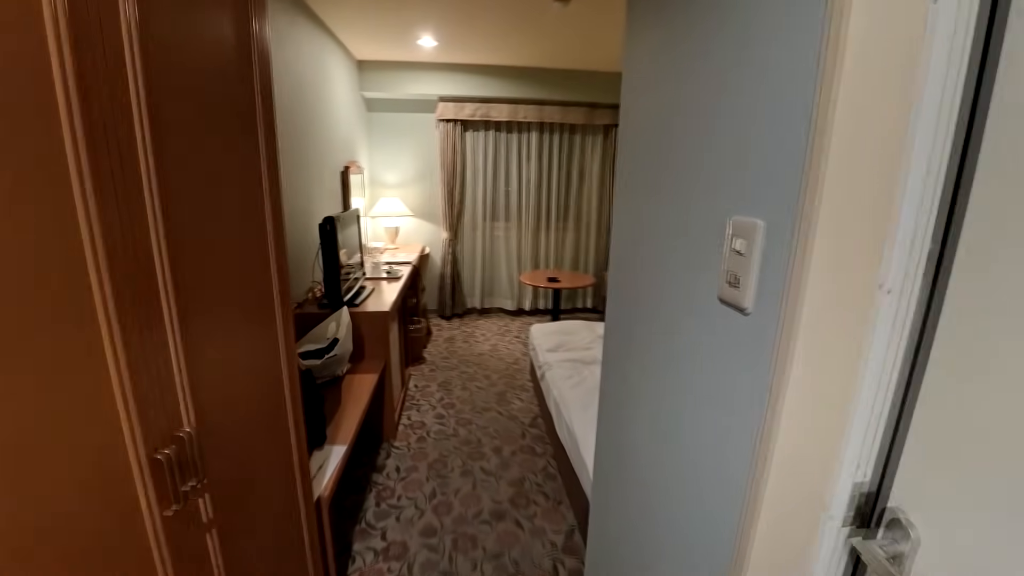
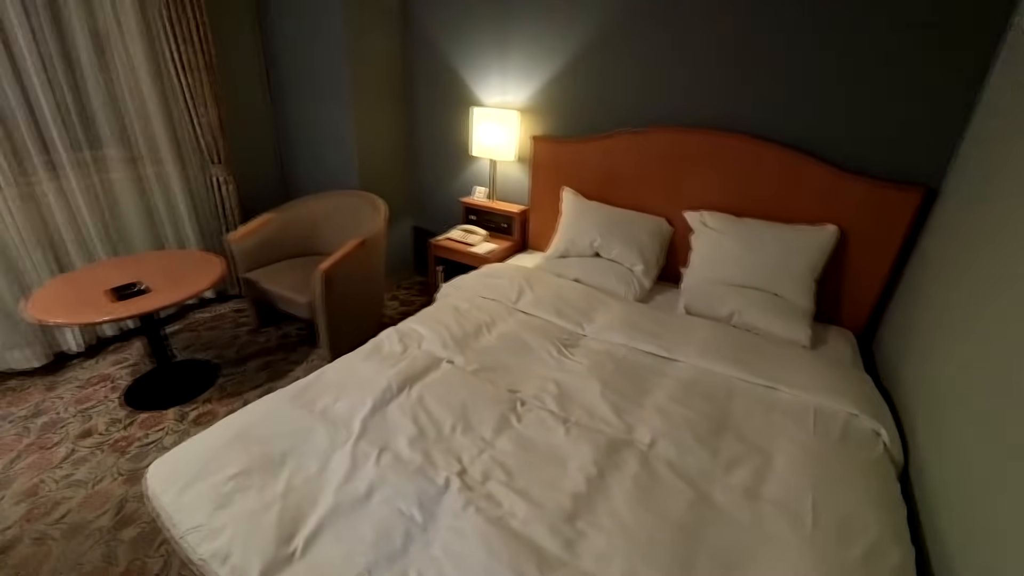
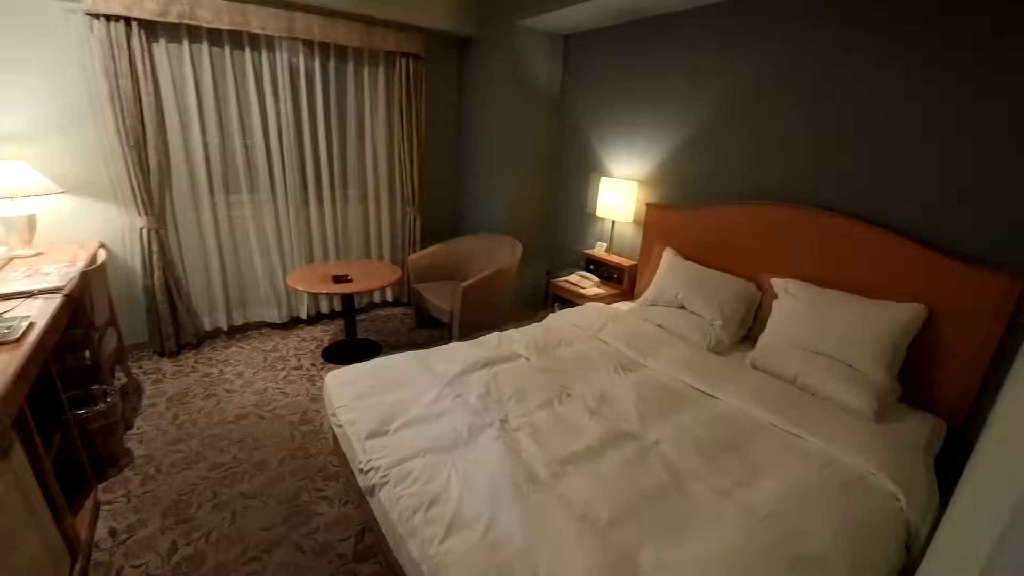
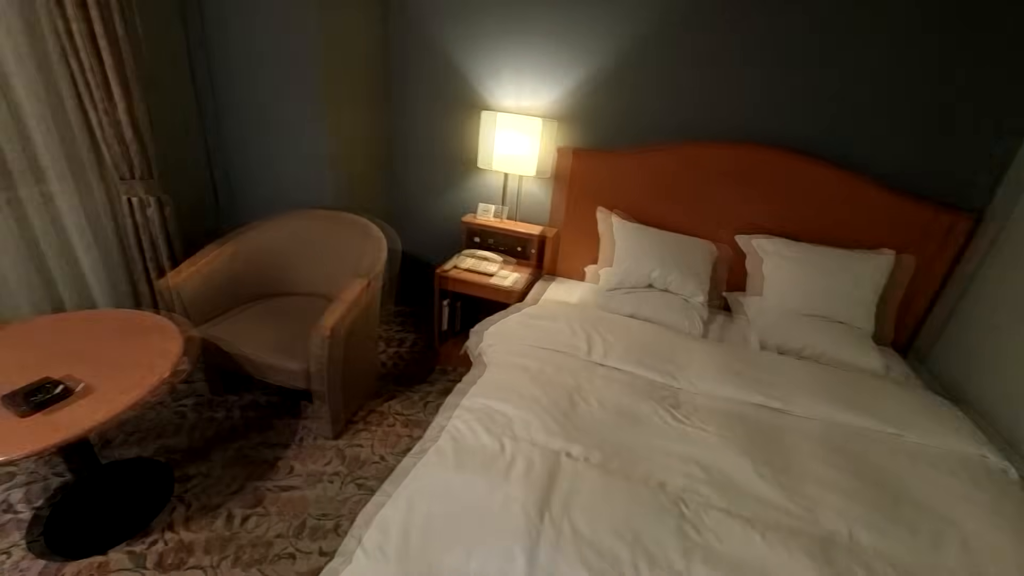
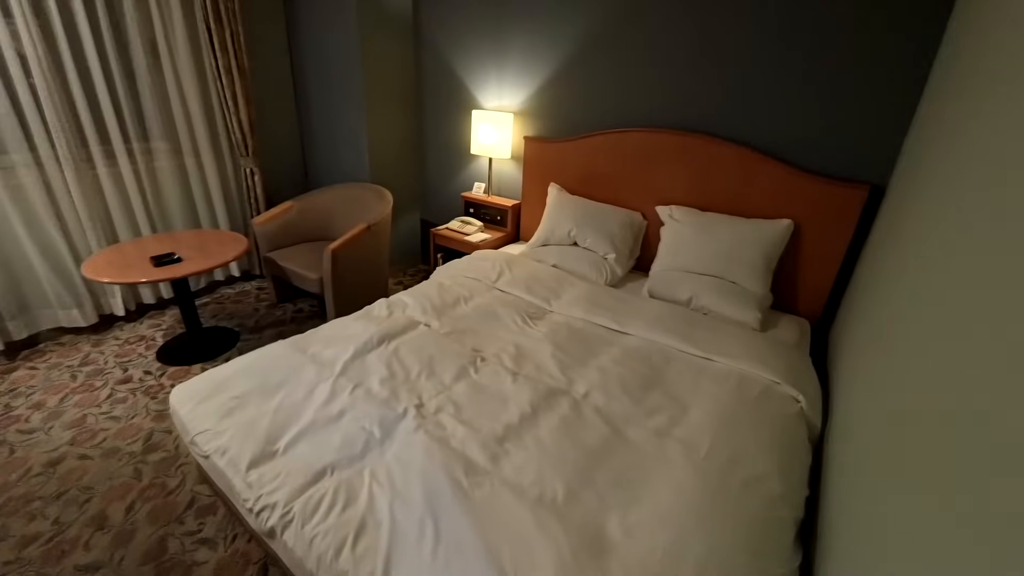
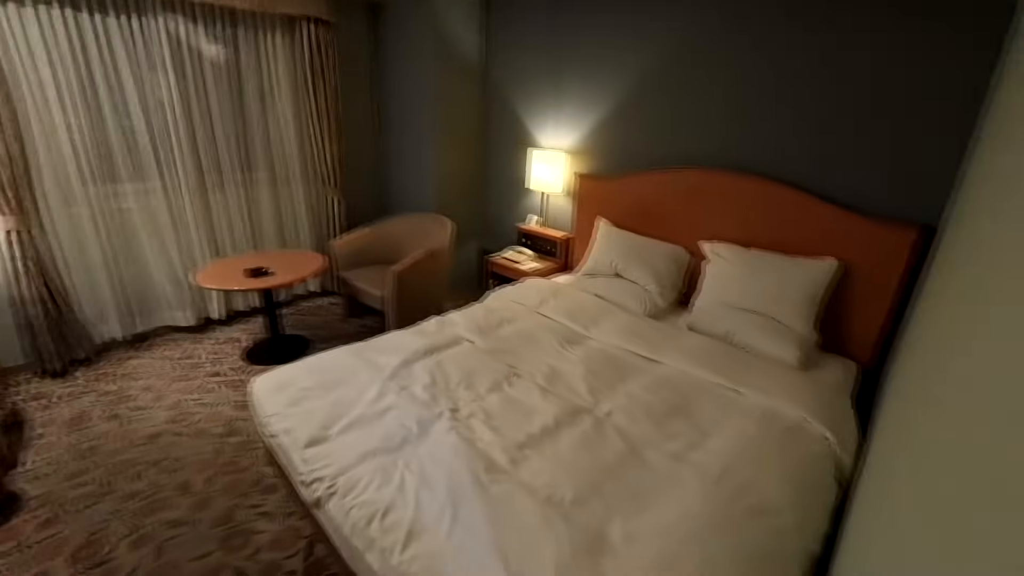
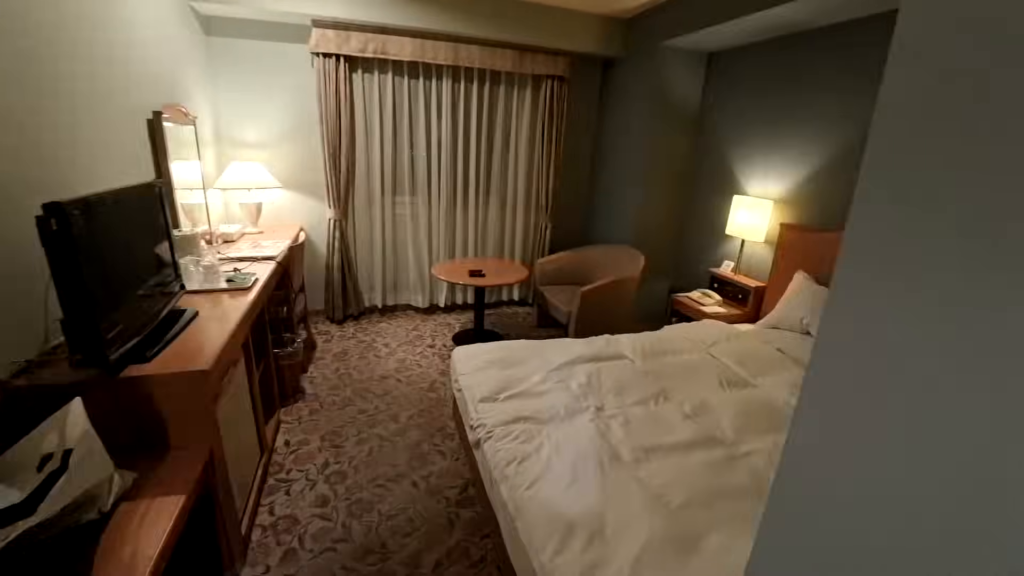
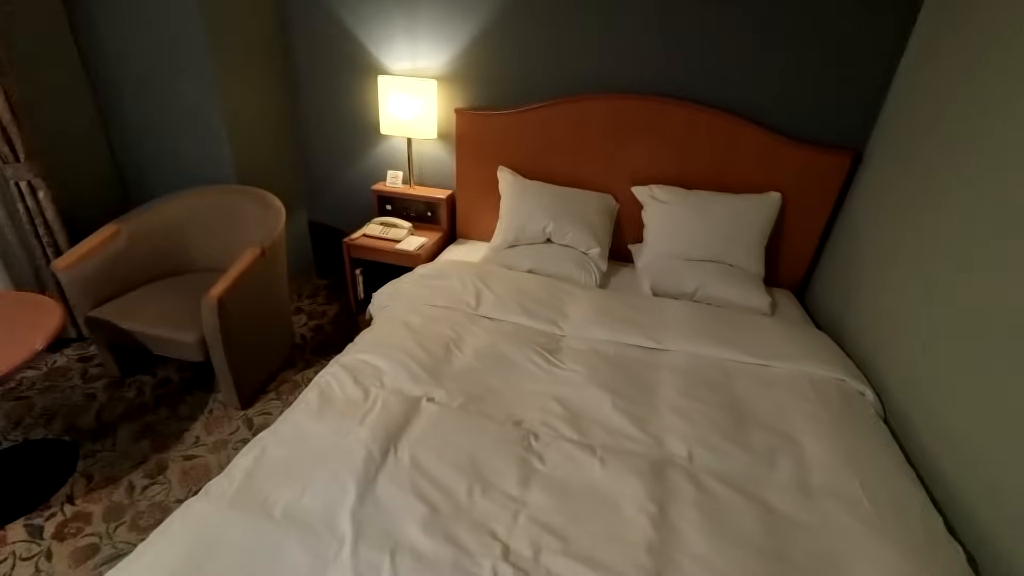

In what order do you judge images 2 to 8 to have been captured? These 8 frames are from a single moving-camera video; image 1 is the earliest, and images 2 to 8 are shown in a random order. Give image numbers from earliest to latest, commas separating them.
7, 3, 6, 5, 2, 8, 4
